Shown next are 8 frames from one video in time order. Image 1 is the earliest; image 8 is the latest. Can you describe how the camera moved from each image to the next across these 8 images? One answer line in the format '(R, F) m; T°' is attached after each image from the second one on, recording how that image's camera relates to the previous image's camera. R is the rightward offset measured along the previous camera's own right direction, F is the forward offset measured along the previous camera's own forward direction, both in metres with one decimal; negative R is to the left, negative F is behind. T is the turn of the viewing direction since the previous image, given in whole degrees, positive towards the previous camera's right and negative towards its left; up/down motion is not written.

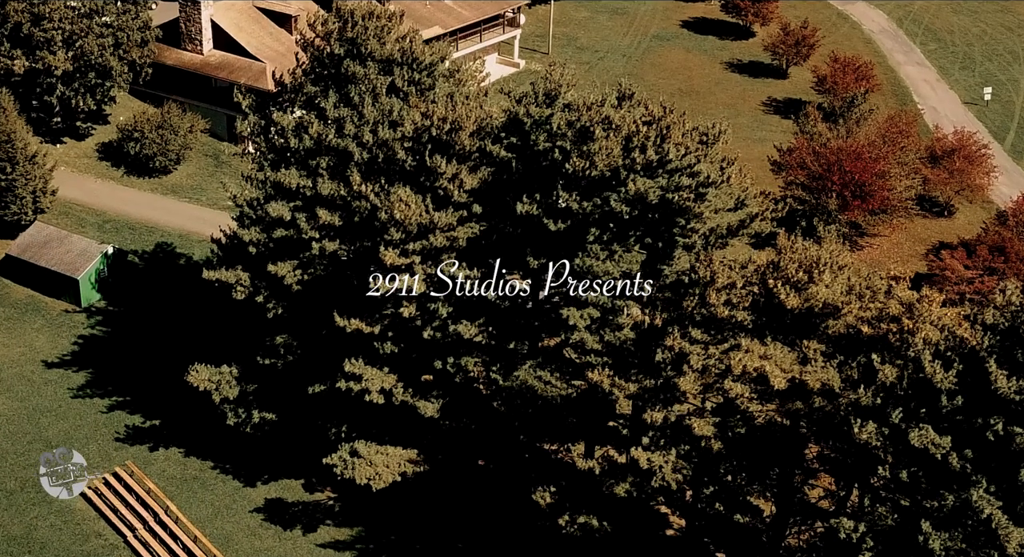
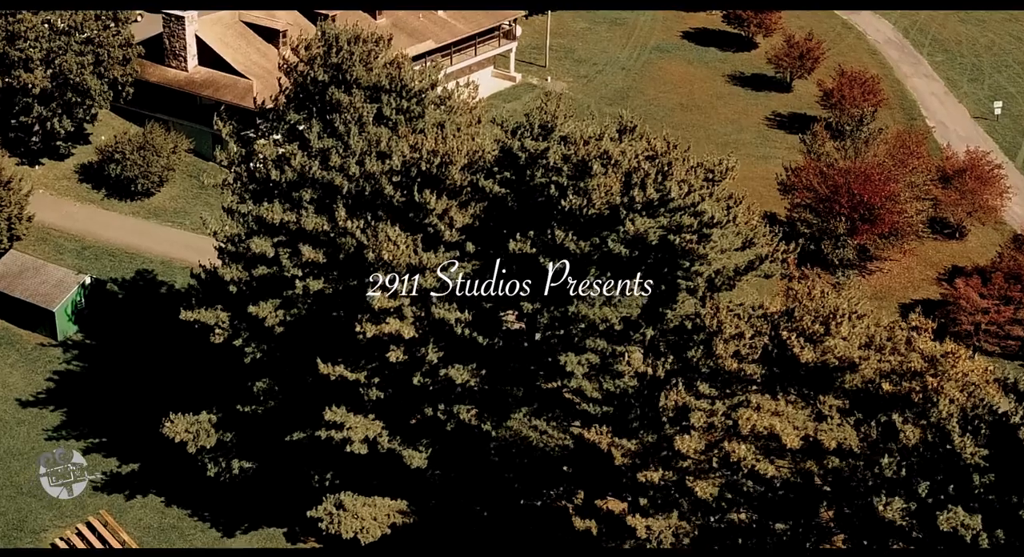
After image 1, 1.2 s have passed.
(+0.1, +1.5) m; 0°
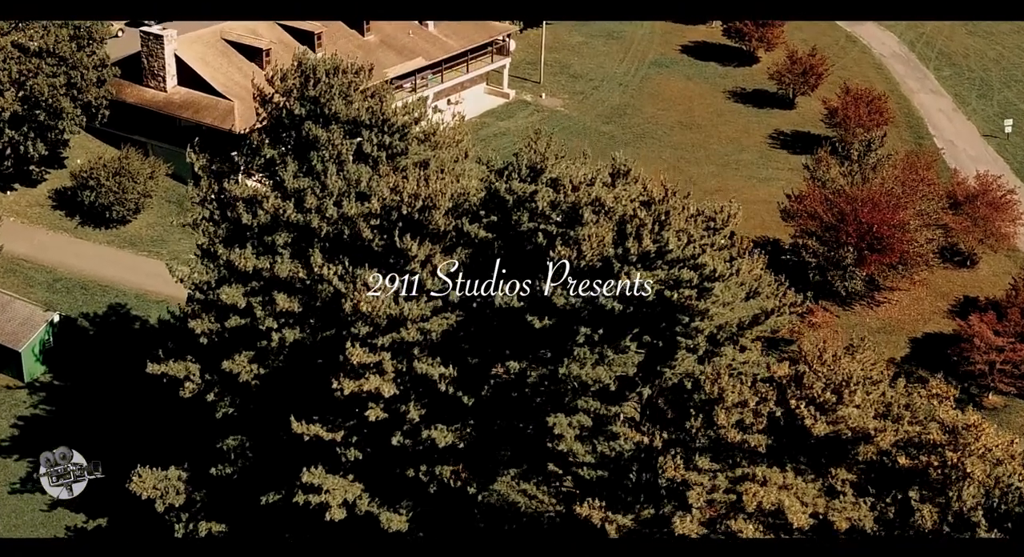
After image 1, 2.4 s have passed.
(+0.2, +1.7) m; 0°
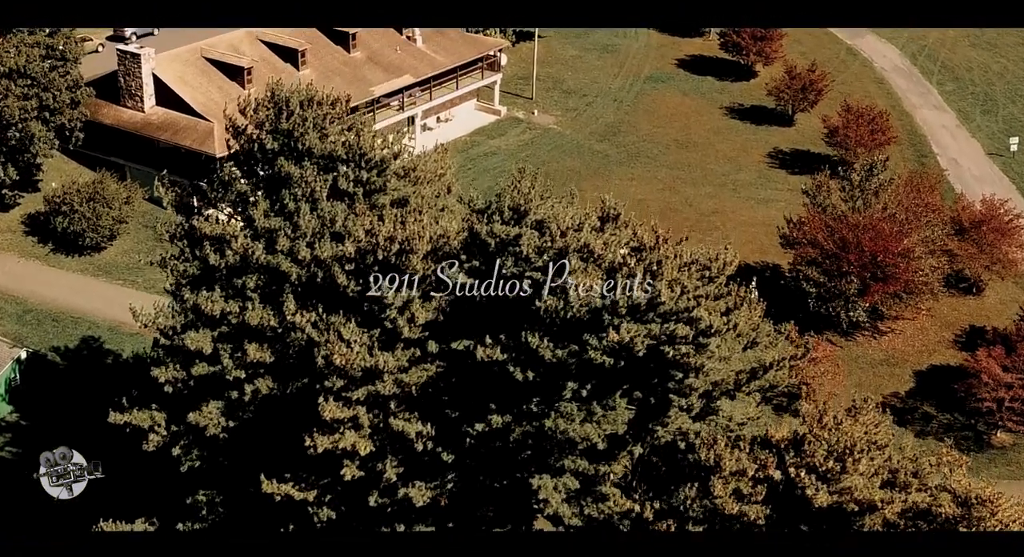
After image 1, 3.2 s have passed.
(+0.2, +1.4) m; 0°
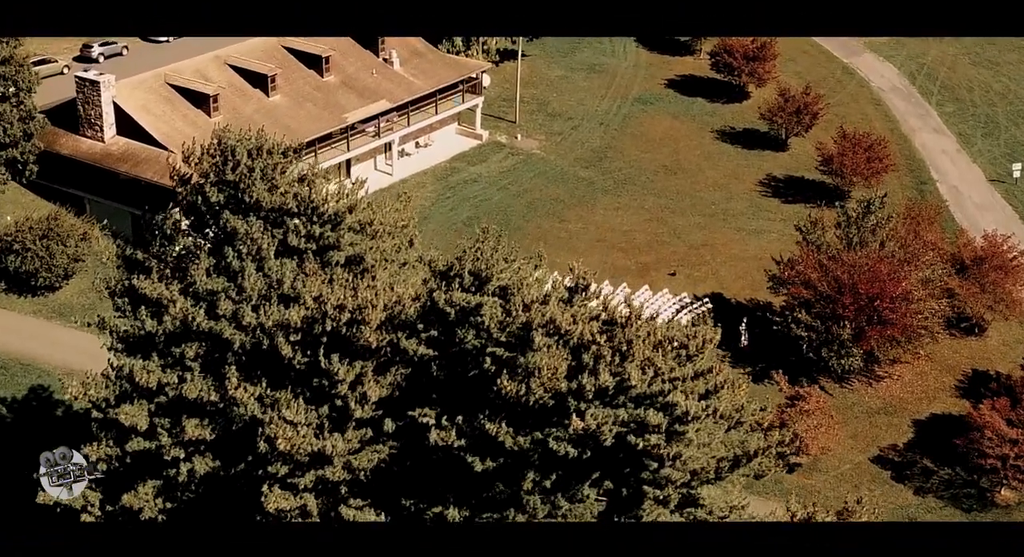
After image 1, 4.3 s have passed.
(+0.5, +2.0) m; 0°
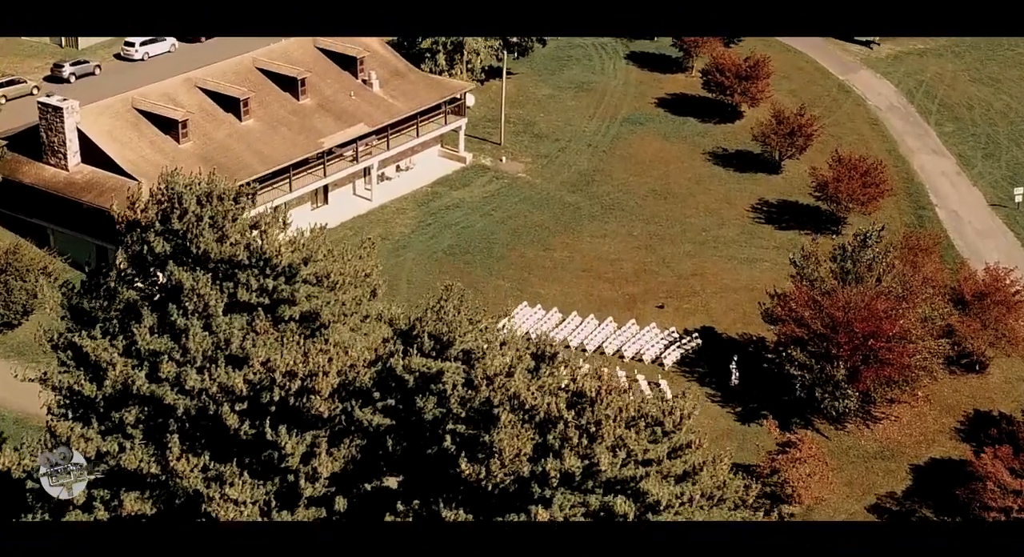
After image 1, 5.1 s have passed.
(+0.4, +1.6) m; 0°
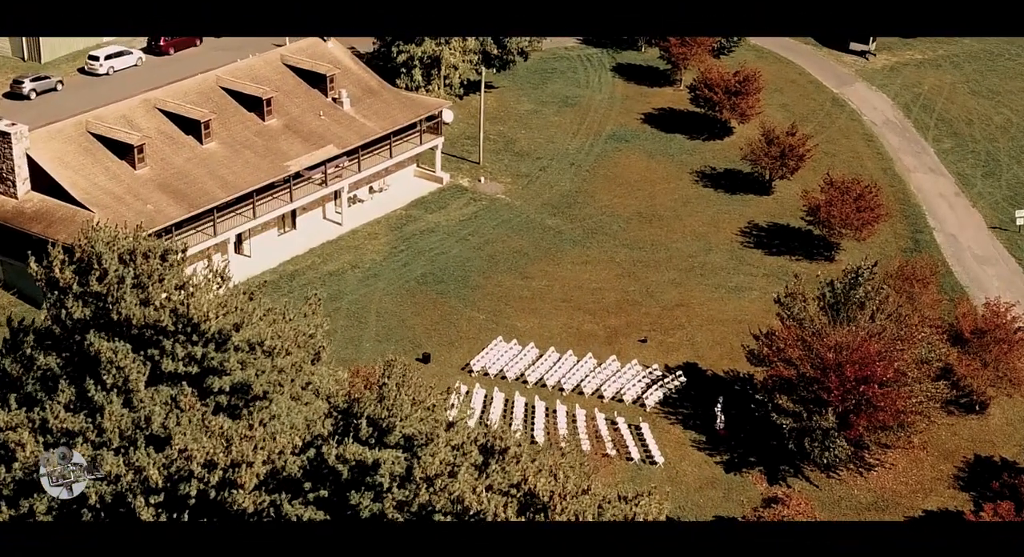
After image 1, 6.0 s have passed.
(+0.6, +2.0) m; 0°
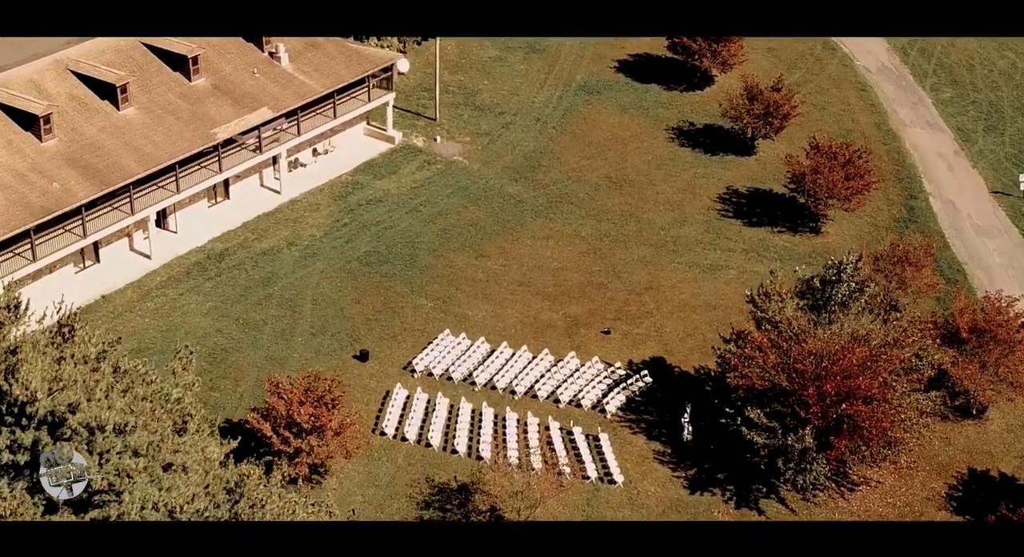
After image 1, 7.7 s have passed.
(+1.1, +3.6) m; 0°
